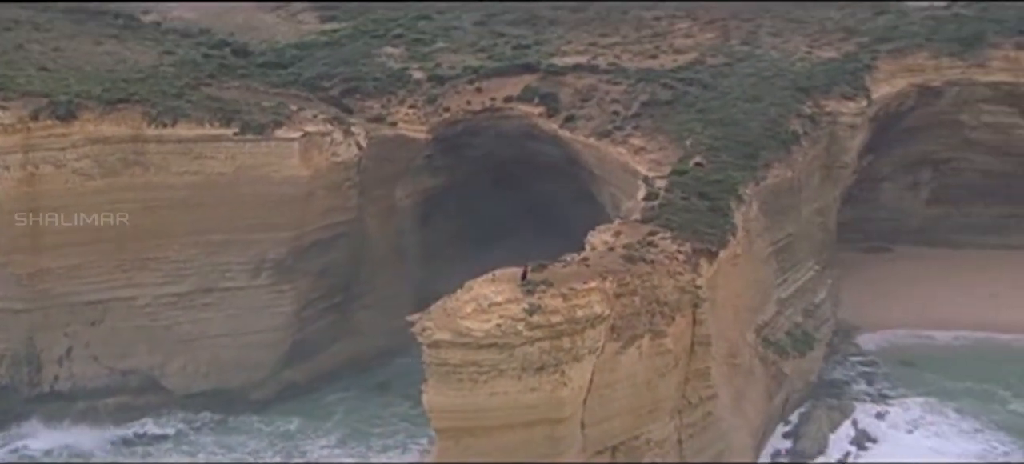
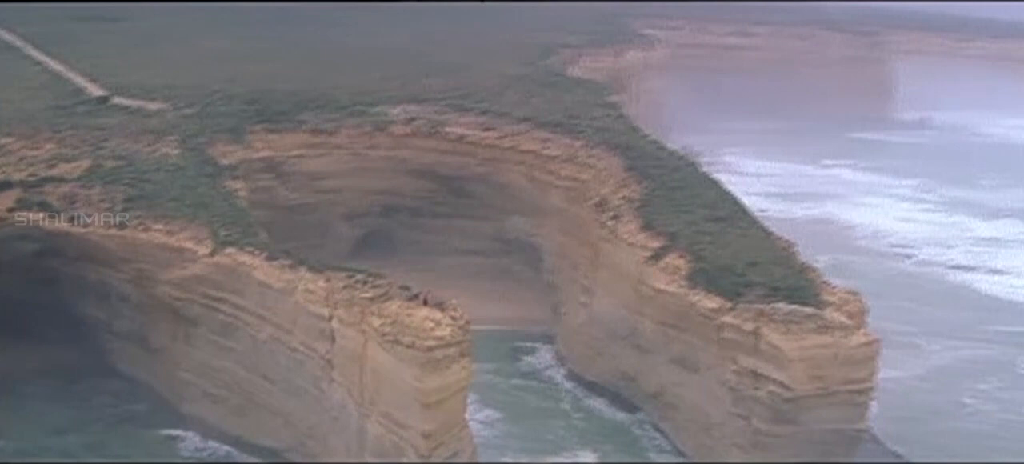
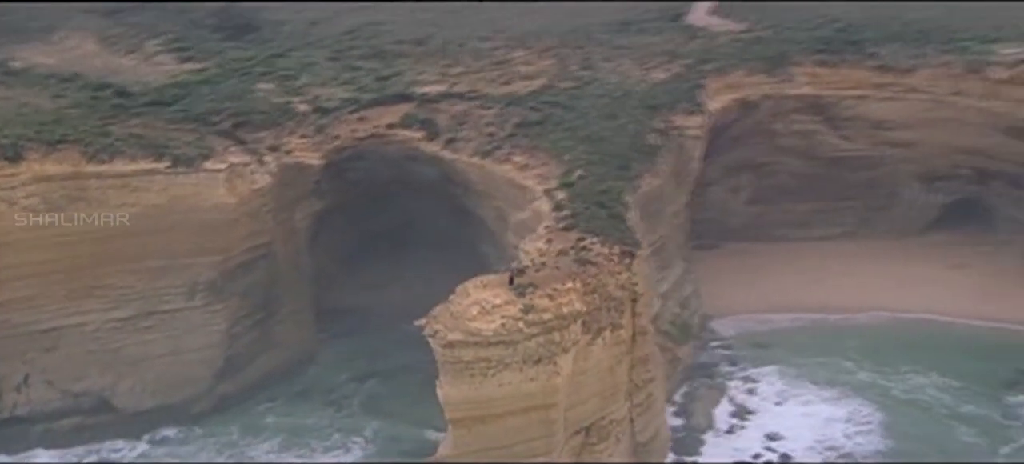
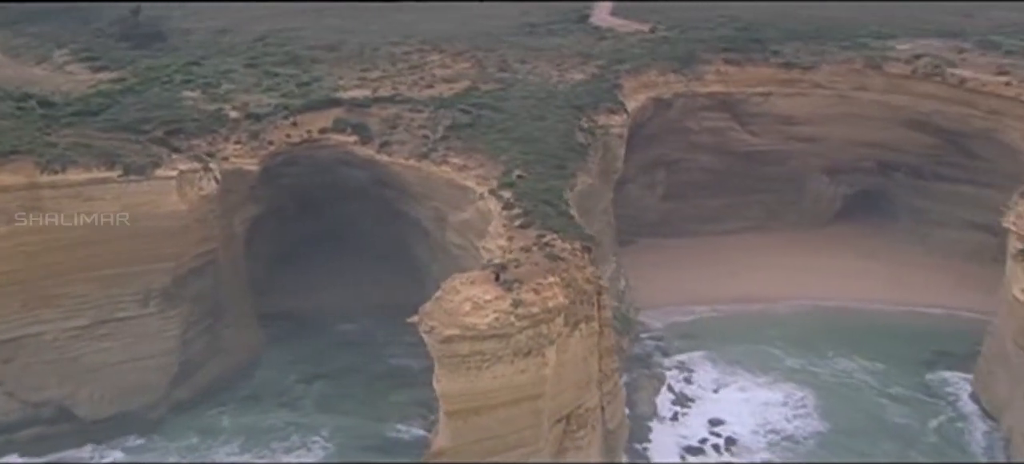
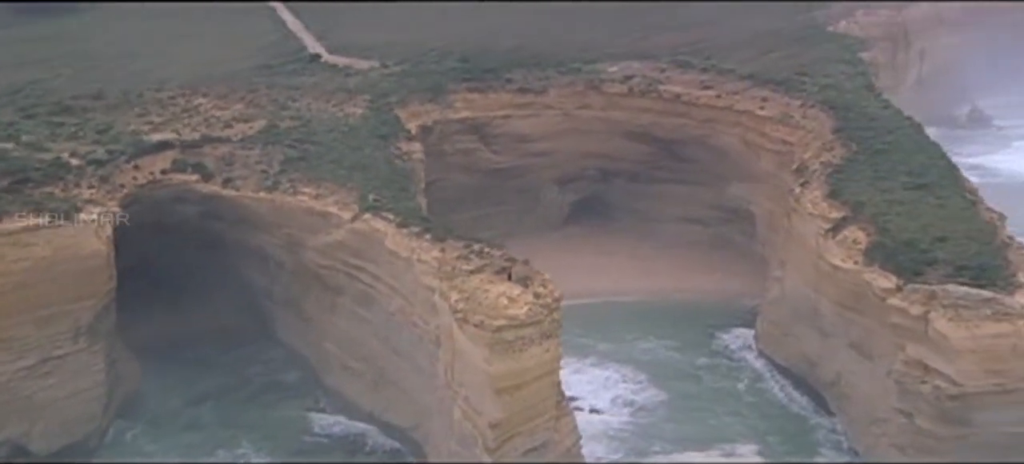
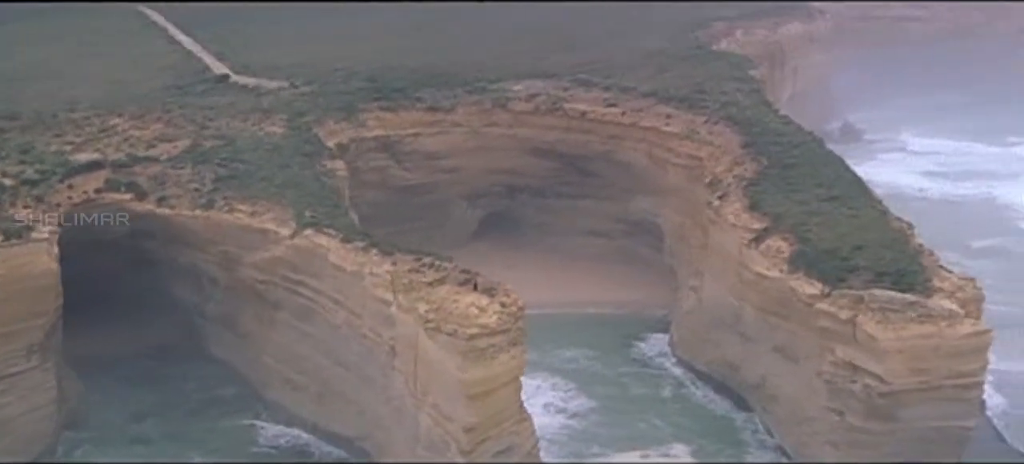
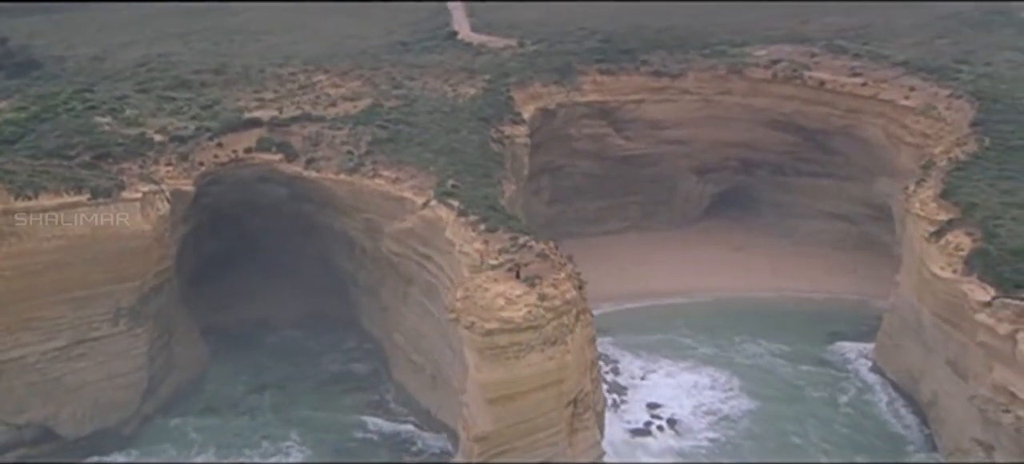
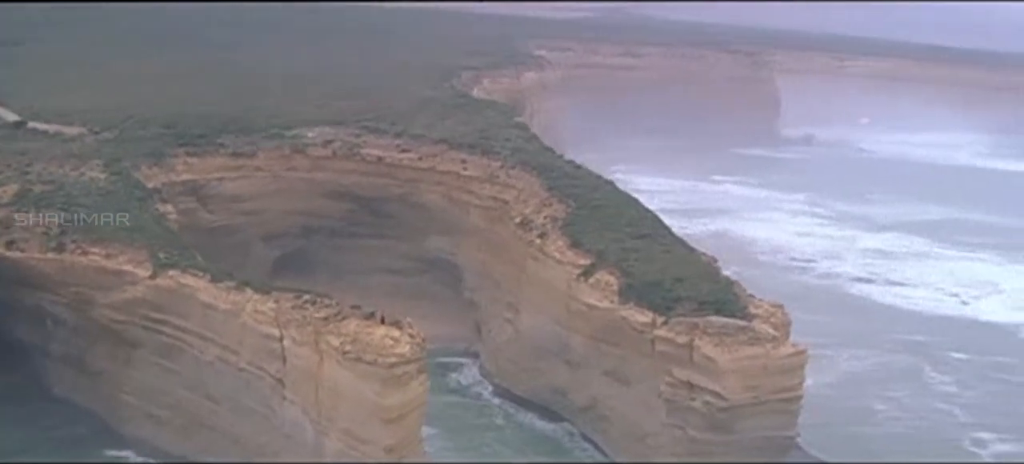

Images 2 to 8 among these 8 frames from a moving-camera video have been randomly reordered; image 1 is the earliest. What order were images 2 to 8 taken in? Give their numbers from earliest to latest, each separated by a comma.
3, 4, 7, 5, 6, 2, 8
